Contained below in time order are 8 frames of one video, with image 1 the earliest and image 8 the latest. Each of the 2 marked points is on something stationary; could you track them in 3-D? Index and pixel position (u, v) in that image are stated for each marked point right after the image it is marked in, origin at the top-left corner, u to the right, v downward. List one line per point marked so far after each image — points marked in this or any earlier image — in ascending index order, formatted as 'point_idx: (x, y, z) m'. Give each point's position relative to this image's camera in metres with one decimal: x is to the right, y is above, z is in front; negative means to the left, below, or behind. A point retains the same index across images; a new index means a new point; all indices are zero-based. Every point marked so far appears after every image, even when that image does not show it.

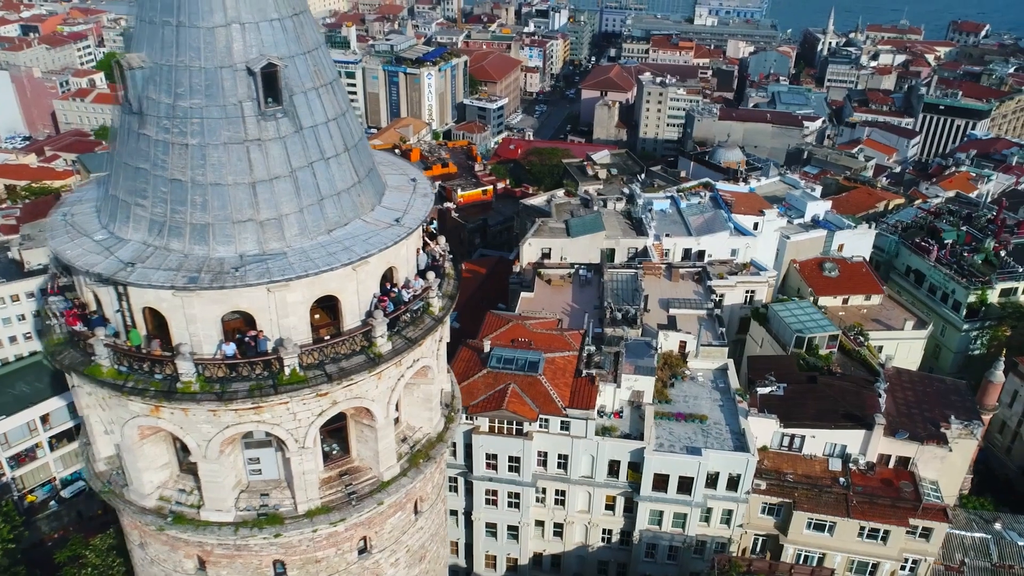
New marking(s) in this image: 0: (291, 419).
0: (-2.5, -1.5, +9.8) m
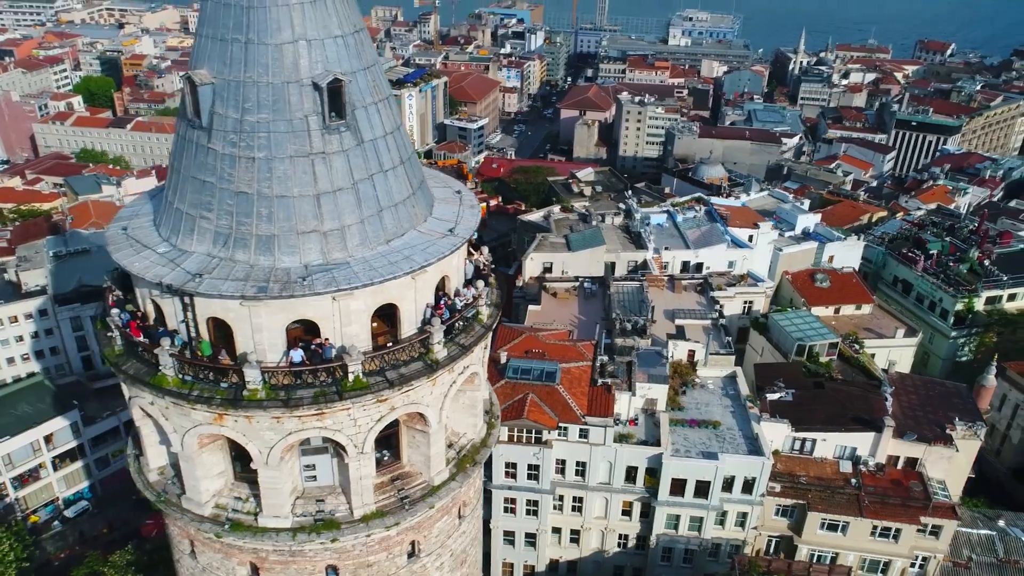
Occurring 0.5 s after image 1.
0: (-1.8, -1.6, +10.1) m
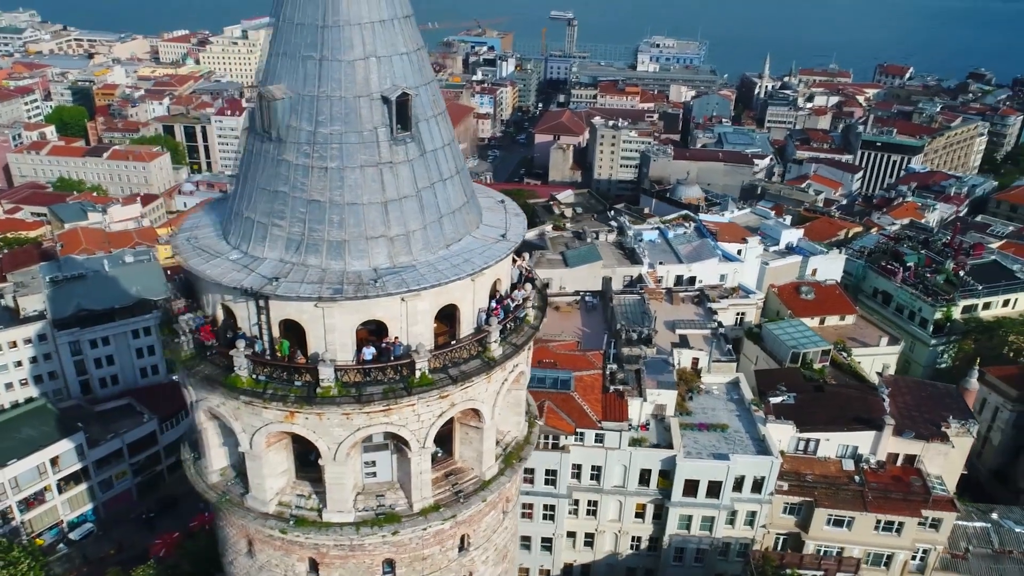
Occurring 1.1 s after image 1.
0: (-1.2, -1.6, +10.6) m
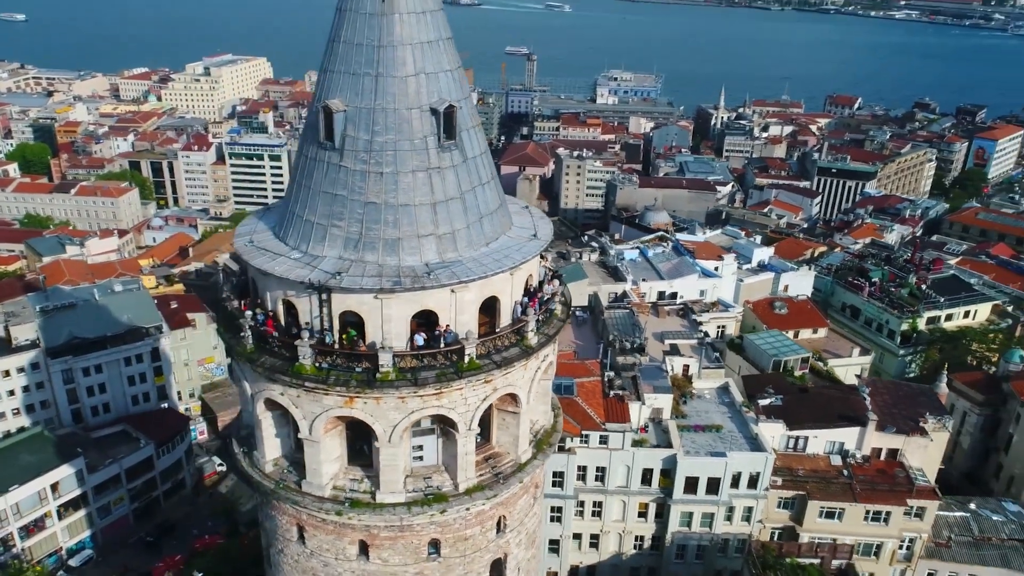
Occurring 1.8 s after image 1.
0: (-0.6, -1.5, +11.5) m
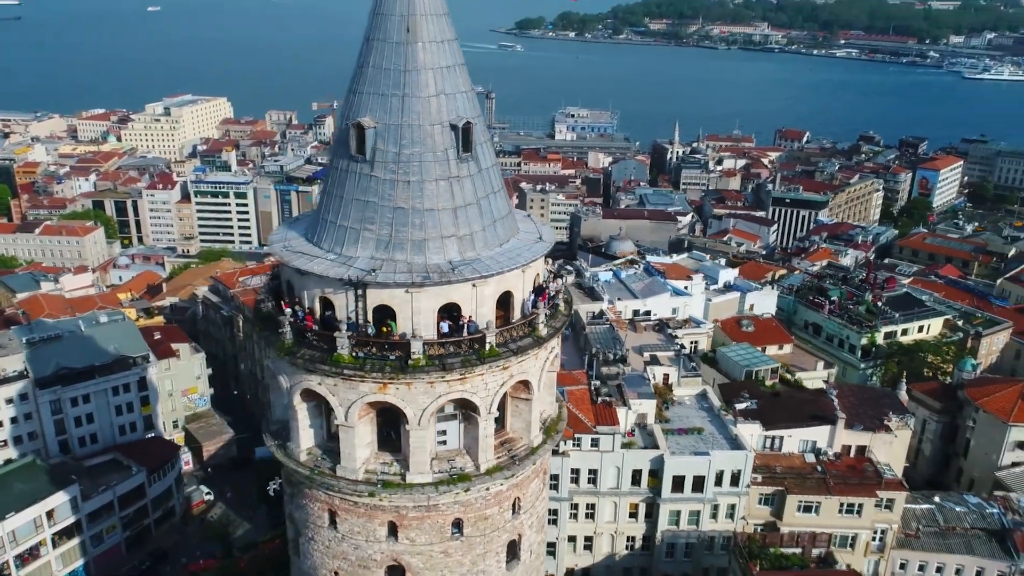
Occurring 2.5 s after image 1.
0: (-0.4, -1.5, +12.6) m
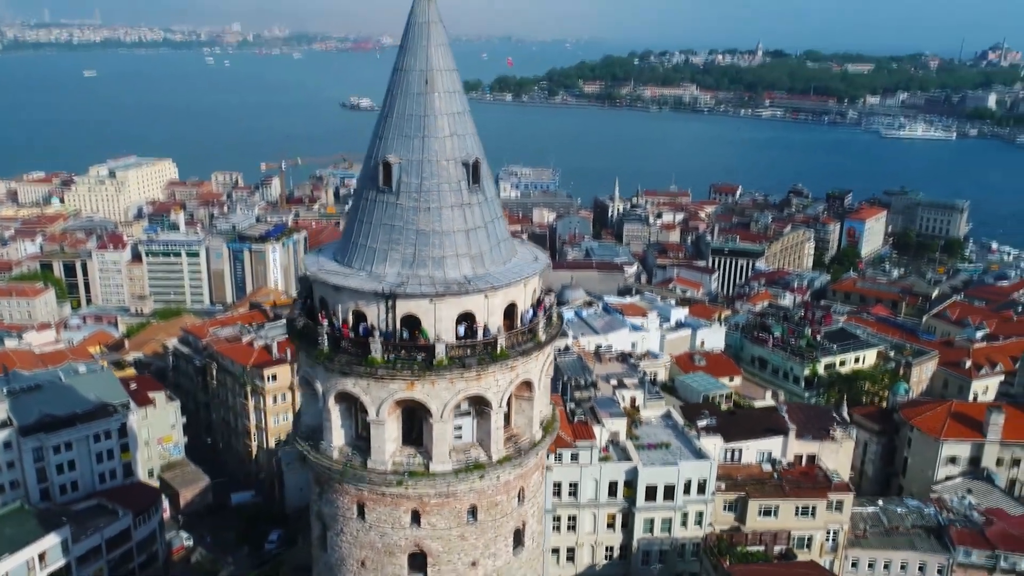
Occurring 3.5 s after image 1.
0: (-0.2, -1.7, +14.5) m
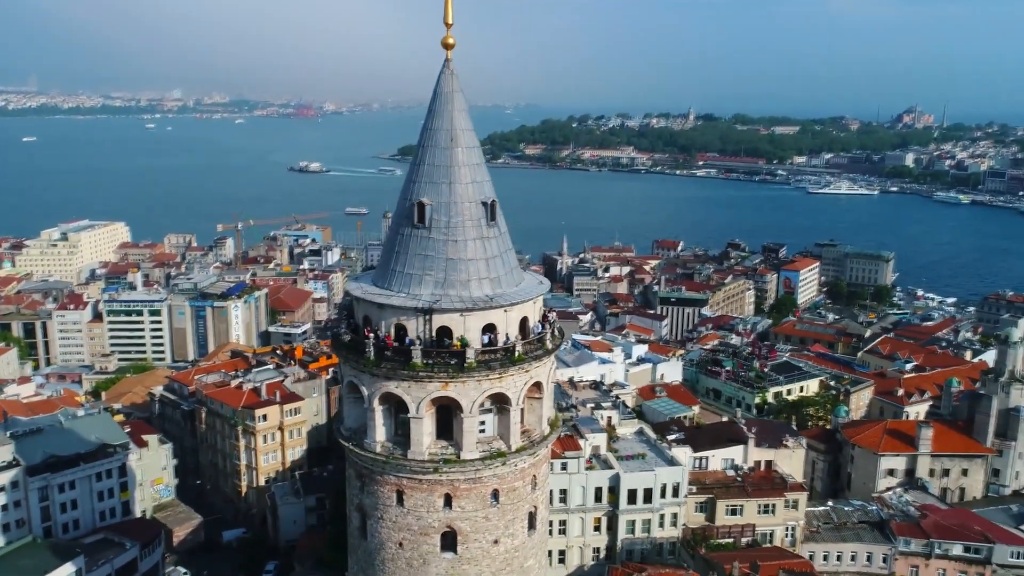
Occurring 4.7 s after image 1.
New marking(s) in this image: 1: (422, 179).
0: (+0.1, -1.9, +17.4) m
1: (-1.7, +2.3, +17.6) m
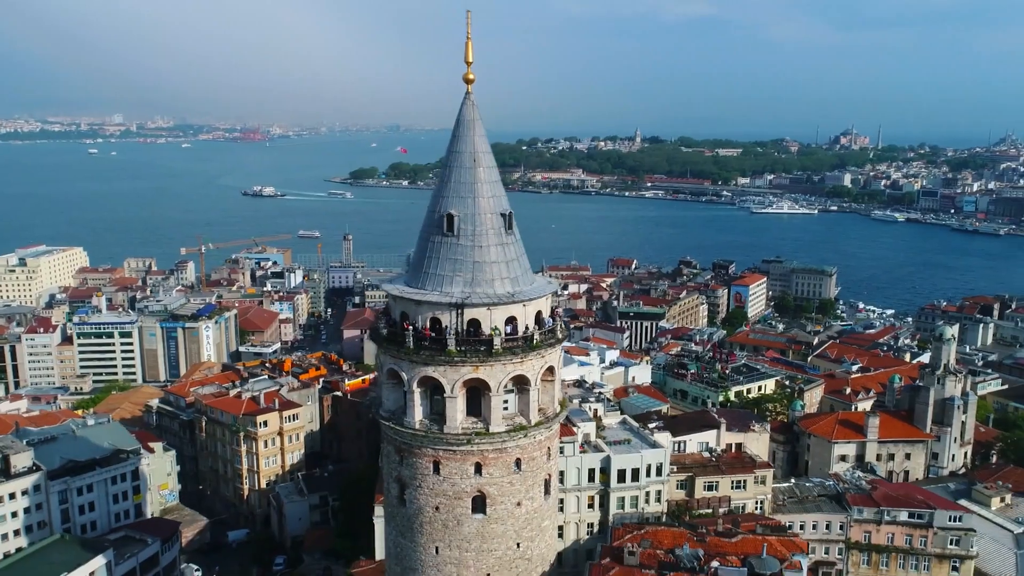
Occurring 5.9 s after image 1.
0: (+0.7, -1.8, +20.6) m
1: (-1.3, +2.3, +20.8) m
